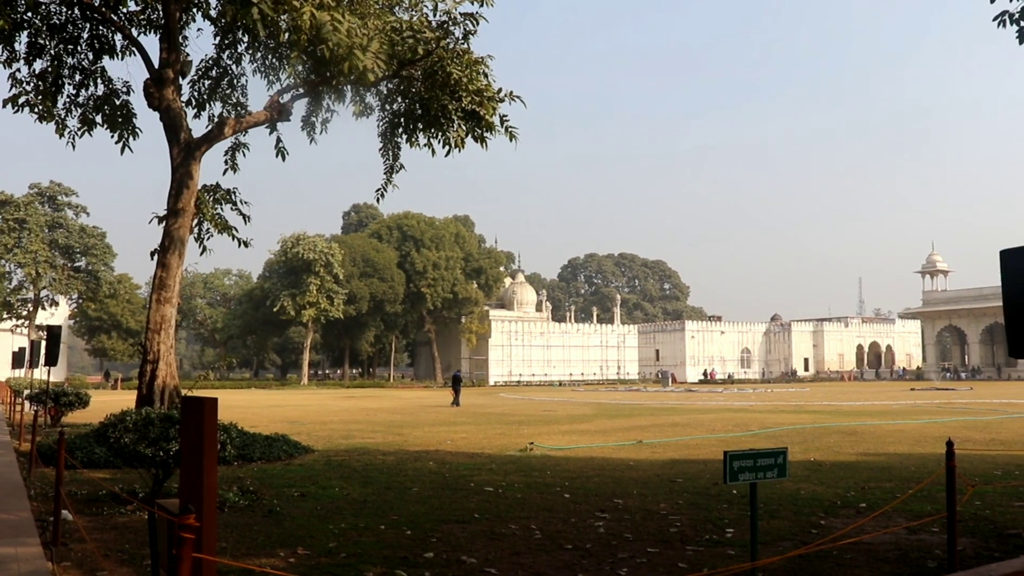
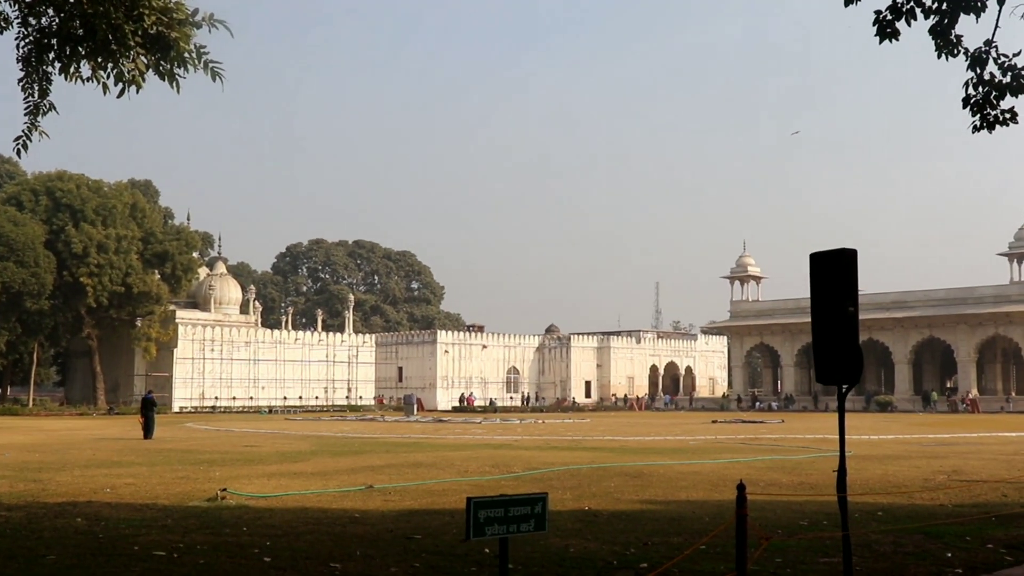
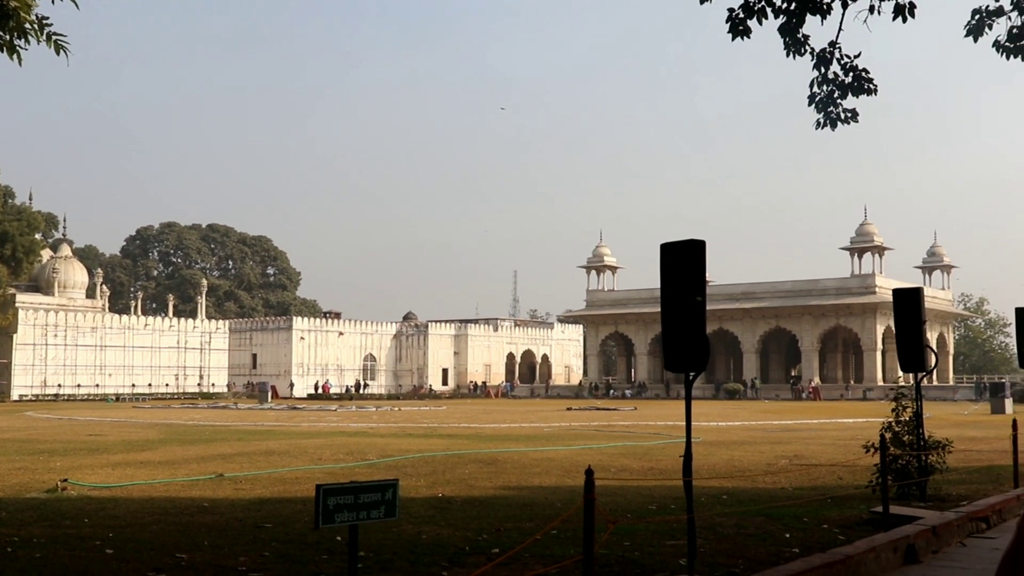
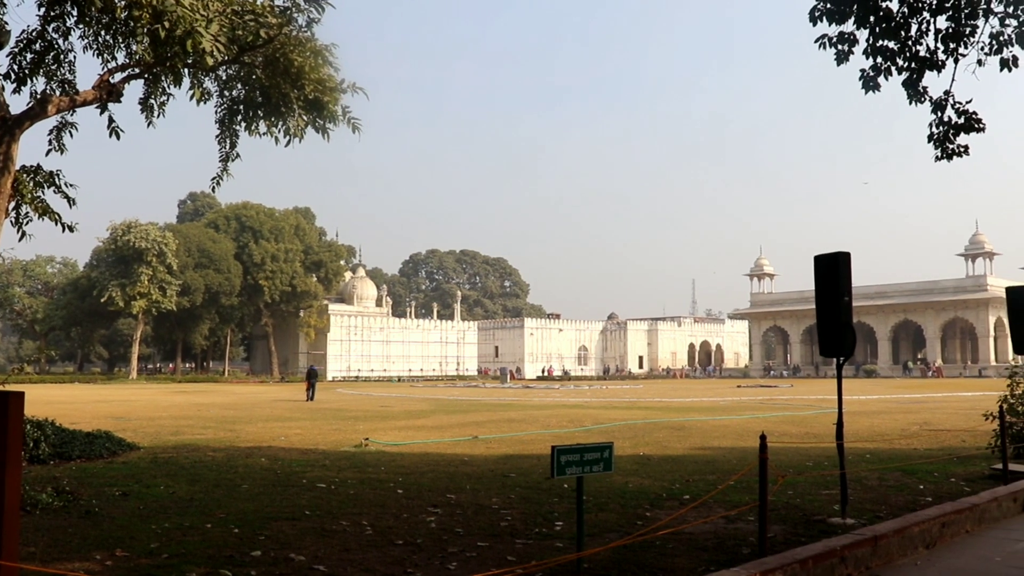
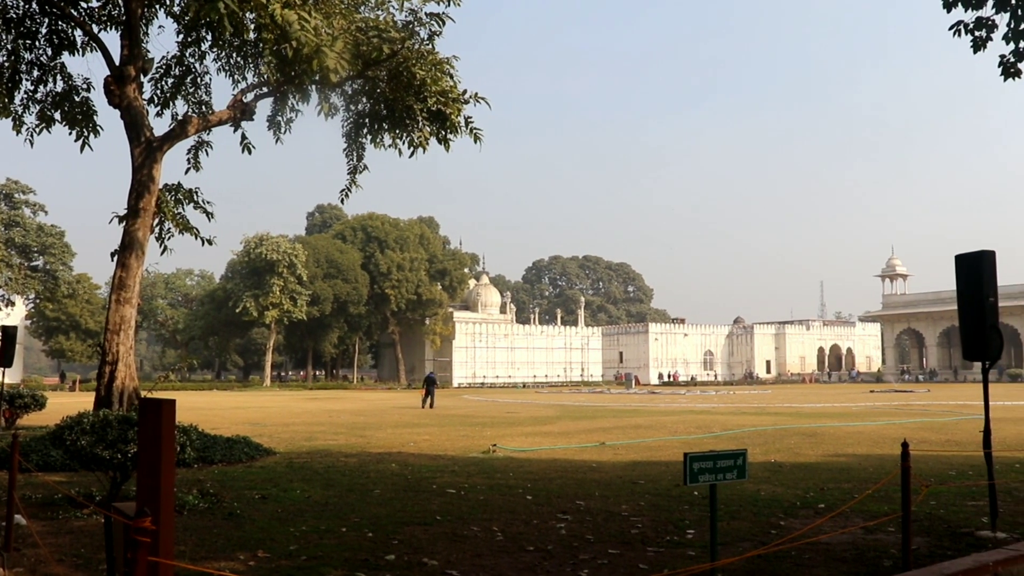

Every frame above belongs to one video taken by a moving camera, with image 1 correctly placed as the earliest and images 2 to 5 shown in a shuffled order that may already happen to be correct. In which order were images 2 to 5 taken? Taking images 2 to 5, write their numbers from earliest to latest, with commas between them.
5, 4, 2, 3
